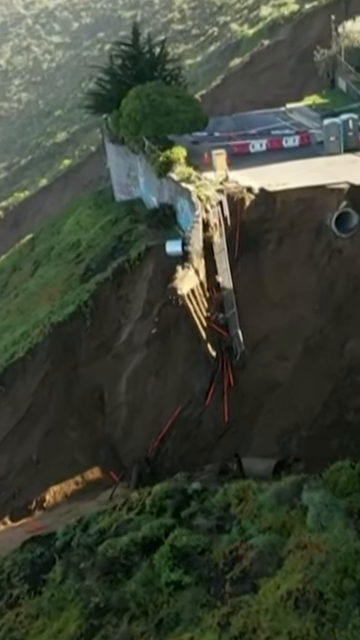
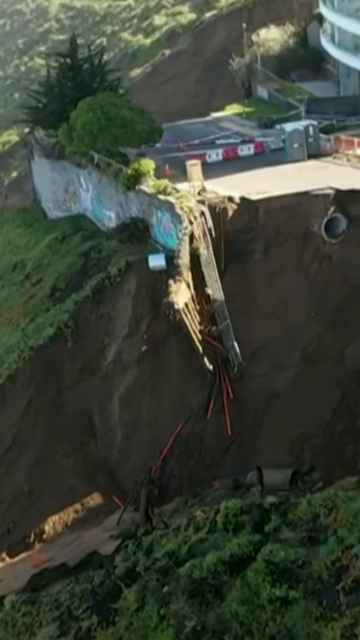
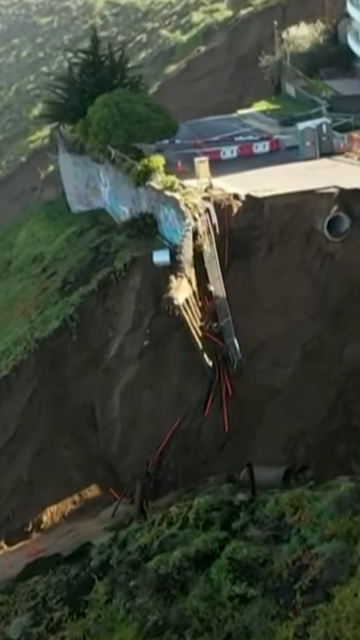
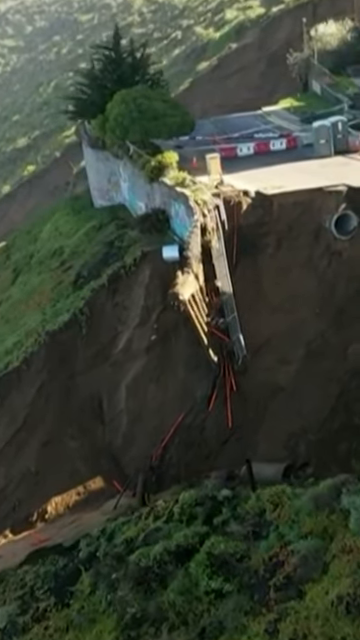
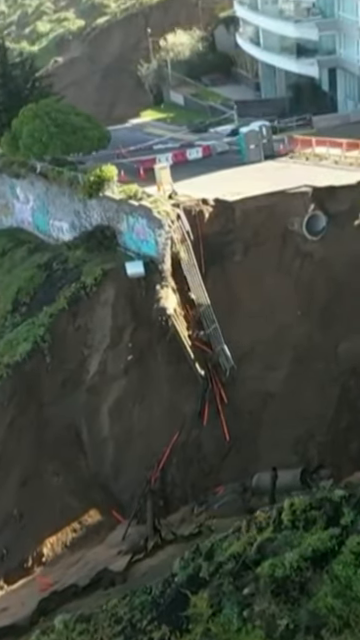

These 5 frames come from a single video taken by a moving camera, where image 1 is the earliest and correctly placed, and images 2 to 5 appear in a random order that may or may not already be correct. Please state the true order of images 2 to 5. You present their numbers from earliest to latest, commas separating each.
4, 3, 2, 5
